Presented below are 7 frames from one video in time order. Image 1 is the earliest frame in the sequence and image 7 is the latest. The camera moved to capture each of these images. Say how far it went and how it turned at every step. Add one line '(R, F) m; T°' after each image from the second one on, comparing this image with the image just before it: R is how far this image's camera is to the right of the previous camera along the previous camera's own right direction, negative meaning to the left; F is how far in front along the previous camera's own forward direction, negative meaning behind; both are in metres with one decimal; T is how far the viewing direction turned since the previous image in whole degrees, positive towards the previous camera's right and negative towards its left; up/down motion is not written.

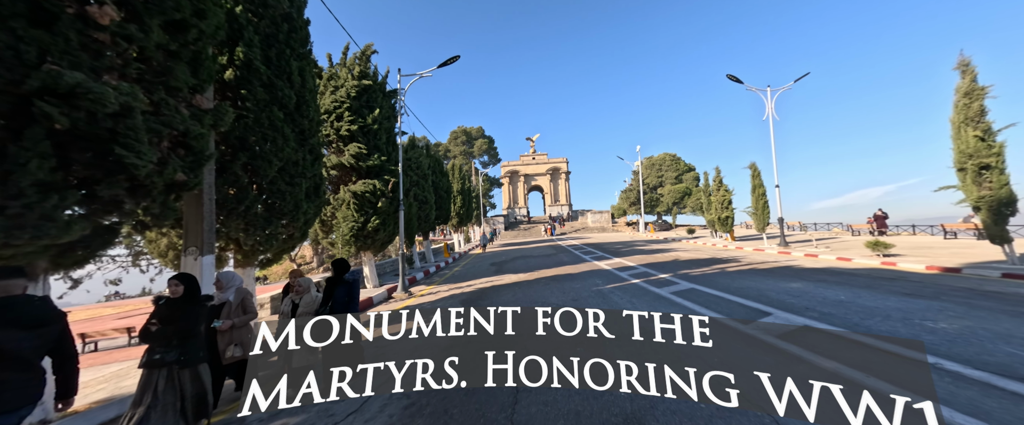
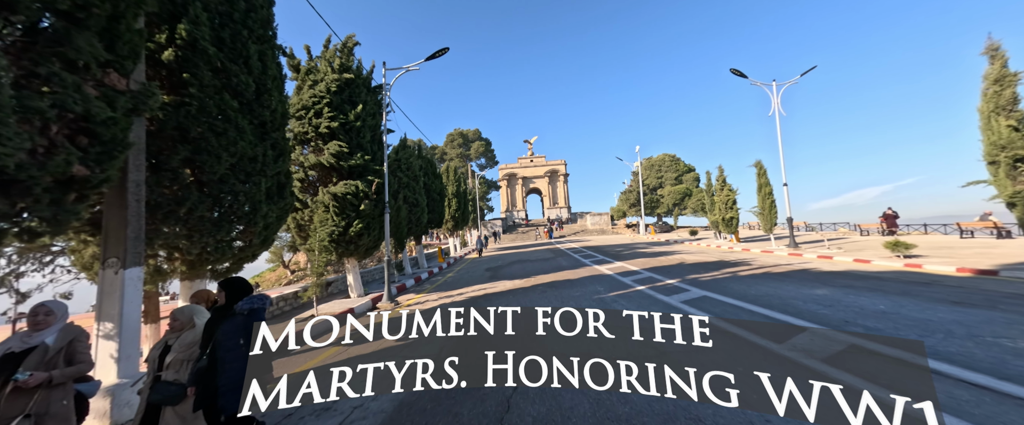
(+0.1, +0.7) m; 0°
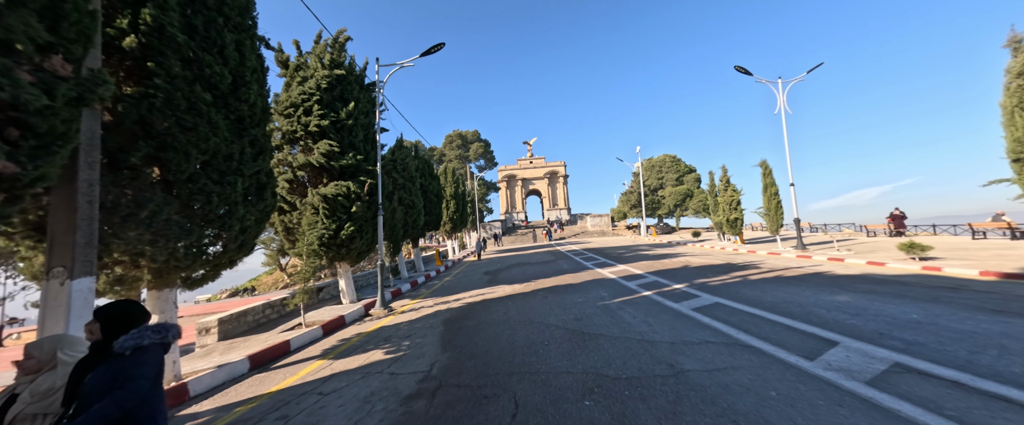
(0.0, +0.4) m; 0°
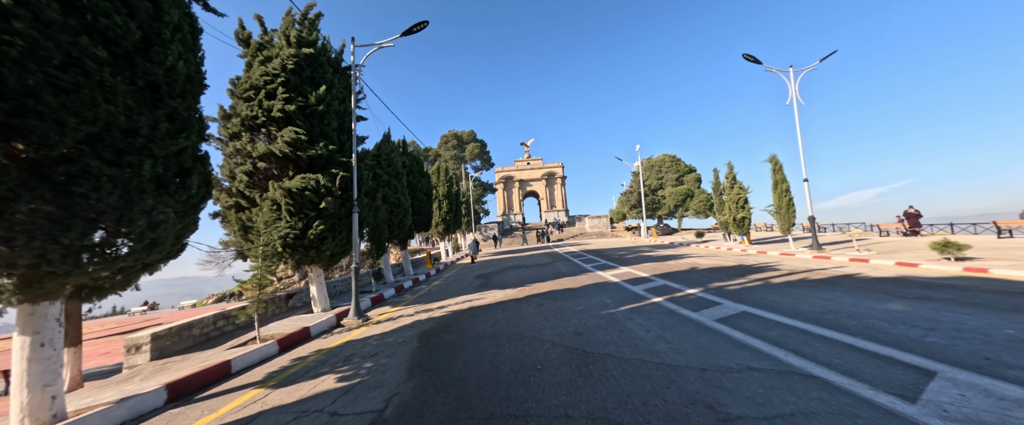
(+0.2, +1.0) m; 0°
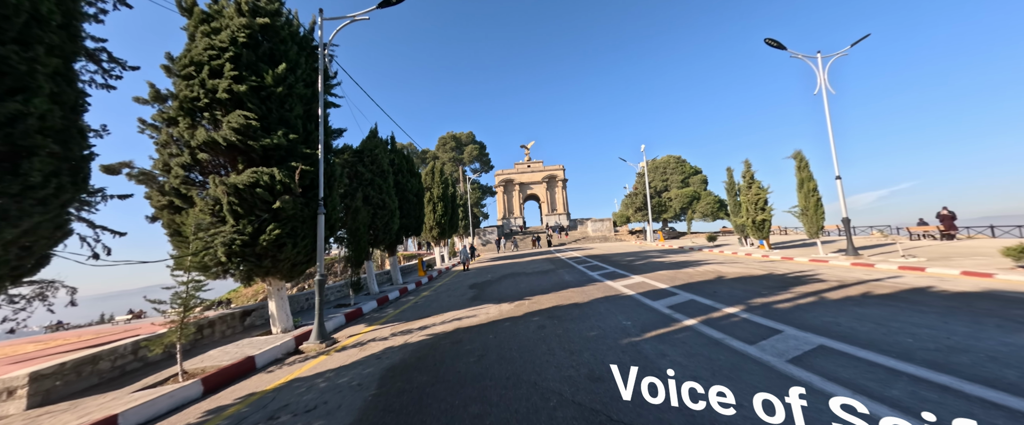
(+0.1, +1.3) m; 0°
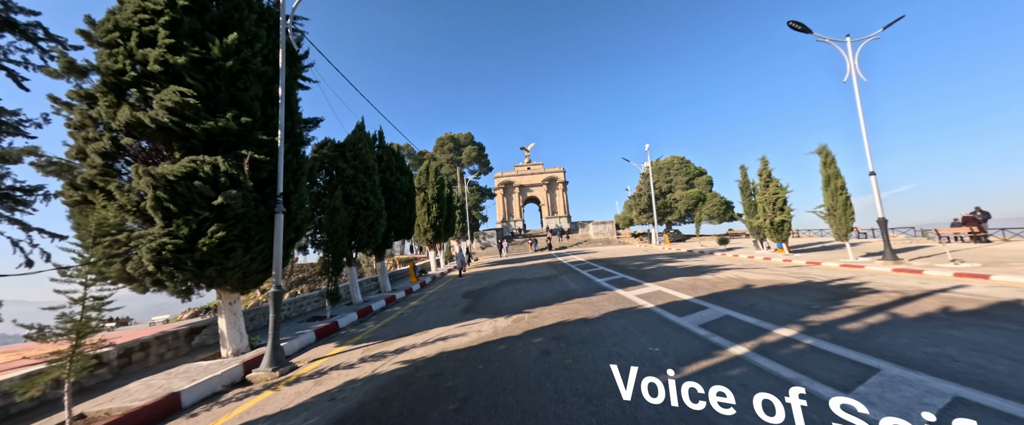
(+0.1, +1.2) m; 0°
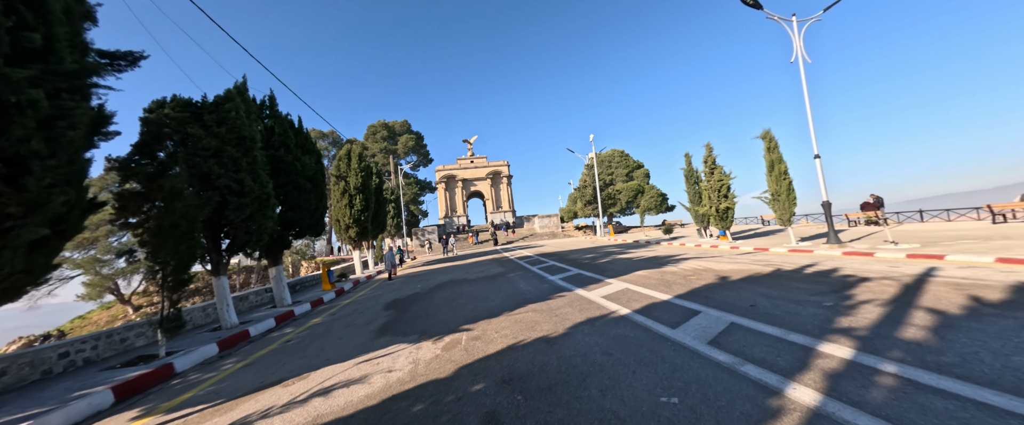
(+0.2, +2.0) m; +10°
